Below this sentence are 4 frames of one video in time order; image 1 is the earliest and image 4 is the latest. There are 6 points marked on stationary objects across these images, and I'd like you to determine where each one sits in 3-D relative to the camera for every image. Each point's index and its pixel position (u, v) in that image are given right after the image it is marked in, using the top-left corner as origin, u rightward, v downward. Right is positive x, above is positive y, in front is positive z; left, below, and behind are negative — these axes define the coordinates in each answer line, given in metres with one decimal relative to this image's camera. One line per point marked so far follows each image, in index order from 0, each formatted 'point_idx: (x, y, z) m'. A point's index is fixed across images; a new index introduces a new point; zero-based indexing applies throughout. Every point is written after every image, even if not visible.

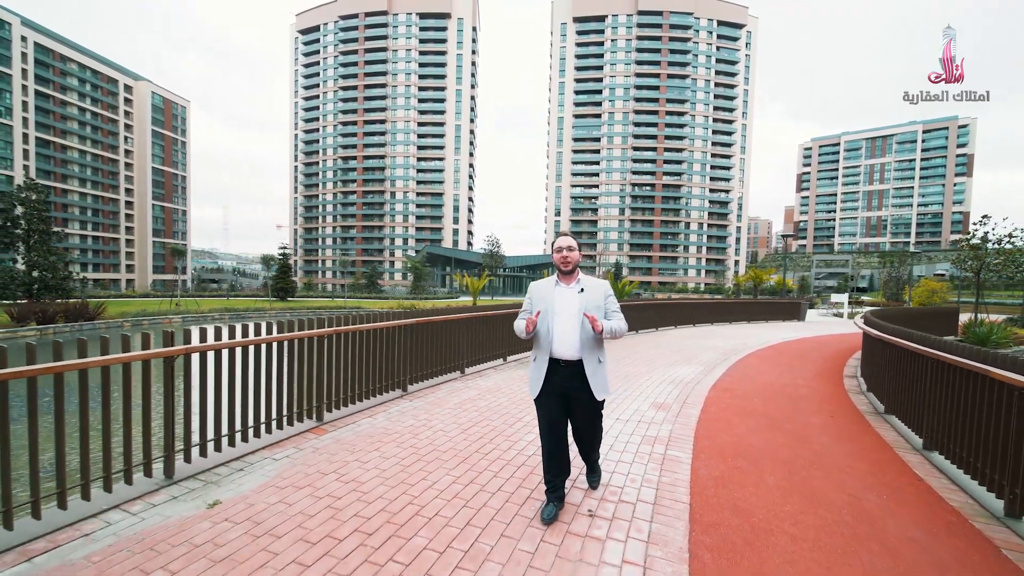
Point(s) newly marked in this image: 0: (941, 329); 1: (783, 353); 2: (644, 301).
0: (+14.4, -1.4, +15.1) m
1: (+6.3, -1.4, +10.3) m
2: (+4.6, -0.4, +15.1) m
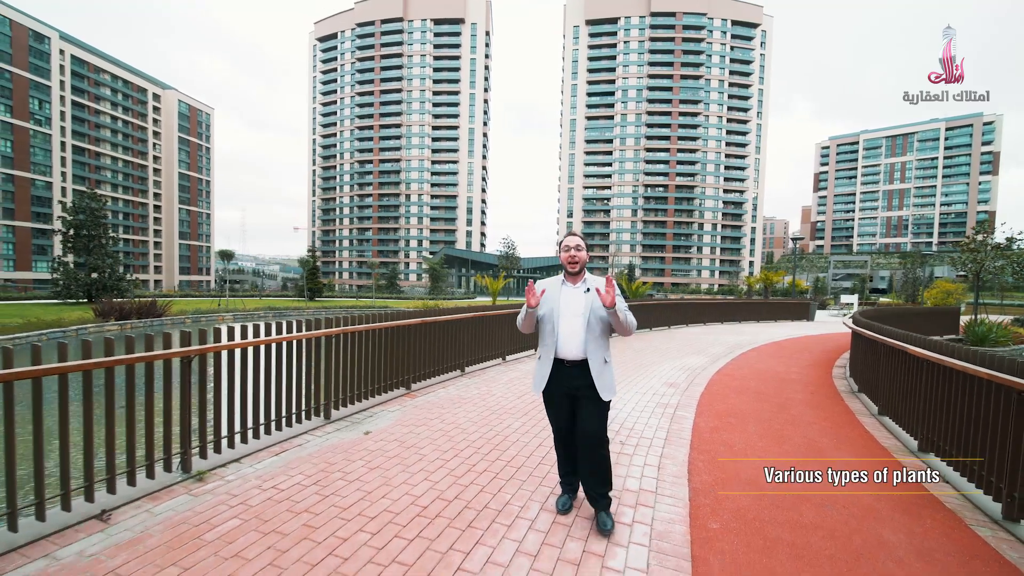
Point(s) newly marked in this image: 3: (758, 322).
0: (+15.1, -1.4, +15.4) m
1: (+6.9, -1.4, +10.9) m
2: (+5.3, -0.5, +15.7) m
3: (+11.1, -1.5, +19.7) m
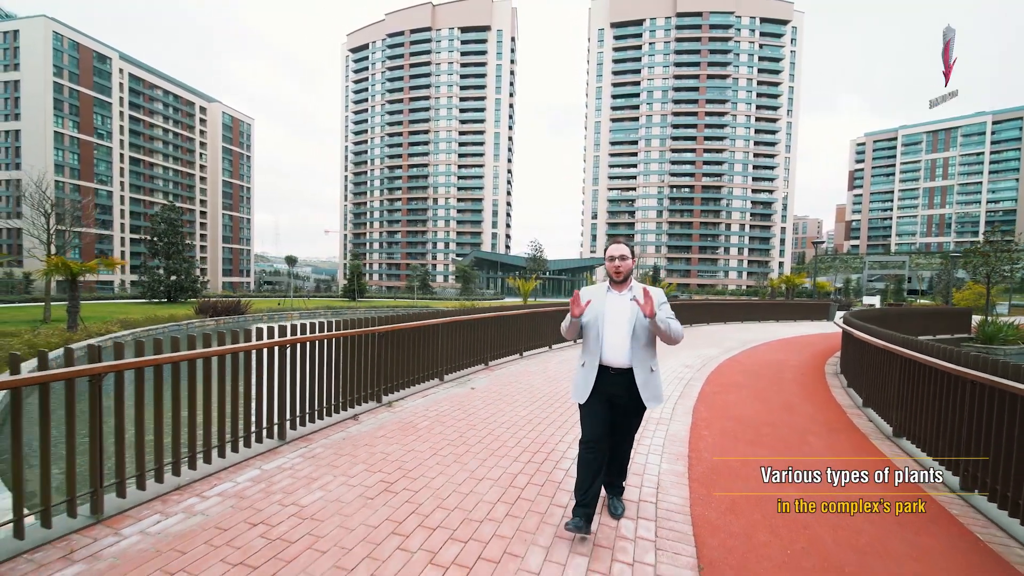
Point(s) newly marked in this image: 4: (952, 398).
0: (+16.3, -1.5, +15.7) m
1: (+7.8, -1.5, +11.6) m
2: (+6.5, -0.5, +16.5) m
3: (+12.5, -1.6, +20.2) m
4: (+3.9, -1.0, +3.9) m
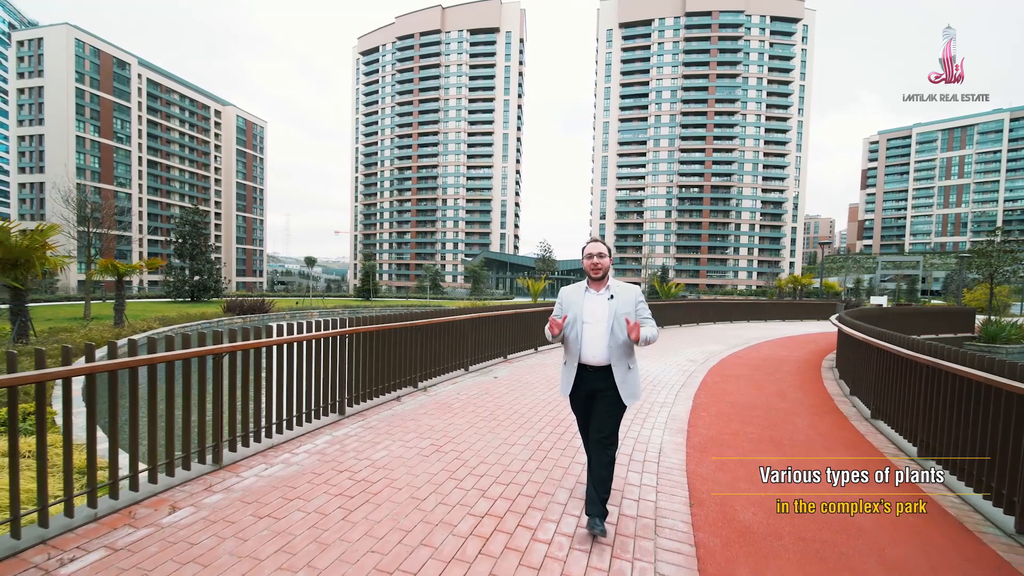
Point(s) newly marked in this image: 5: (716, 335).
0: (+16.7, -1.5, +15.8) m
1: (+8.1, -1.5, +11.9) m
2: (+6.9, -0.5, +16.8) m
3: (+12.9, -1.6, +20.4) m
4: (+4.1, -1.0, +4.2) m
5: (+5.7, -1.4, +12.2) m
